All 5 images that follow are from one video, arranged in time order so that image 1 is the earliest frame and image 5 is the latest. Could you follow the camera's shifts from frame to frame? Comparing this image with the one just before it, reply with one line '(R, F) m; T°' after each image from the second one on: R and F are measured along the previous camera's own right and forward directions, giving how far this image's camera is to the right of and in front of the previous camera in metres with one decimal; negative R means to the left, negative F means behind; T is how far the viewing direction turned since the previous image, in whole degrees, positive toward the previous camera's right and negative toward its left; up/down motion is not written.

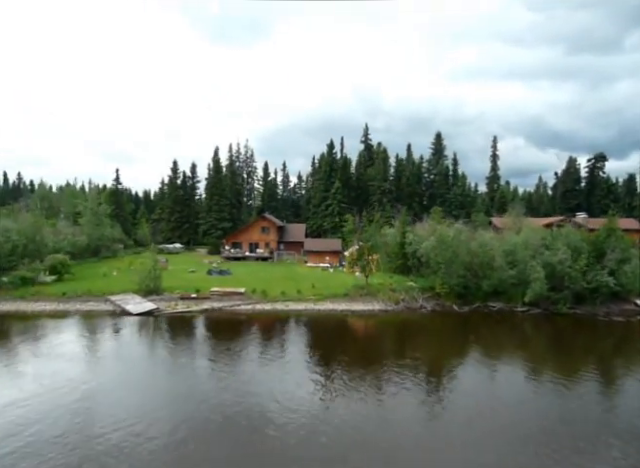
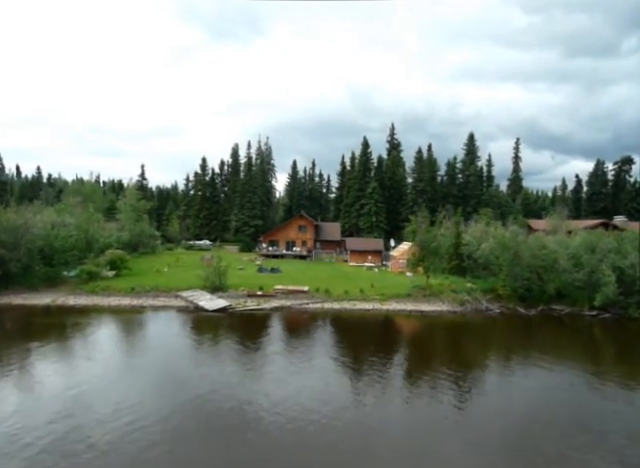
(-4.8, -0.3) m; 0°
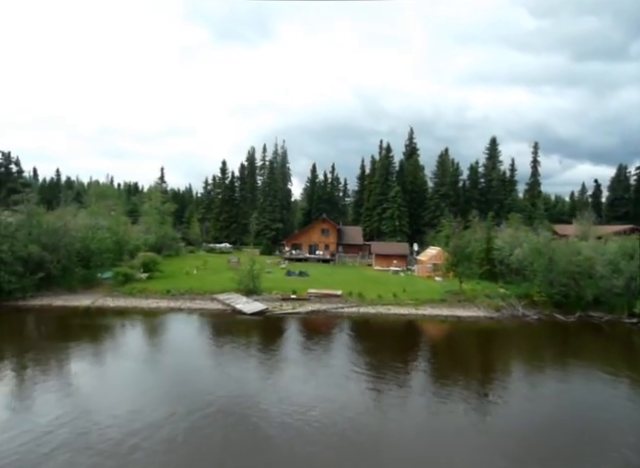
(-2.0, -0.1) m; -1°
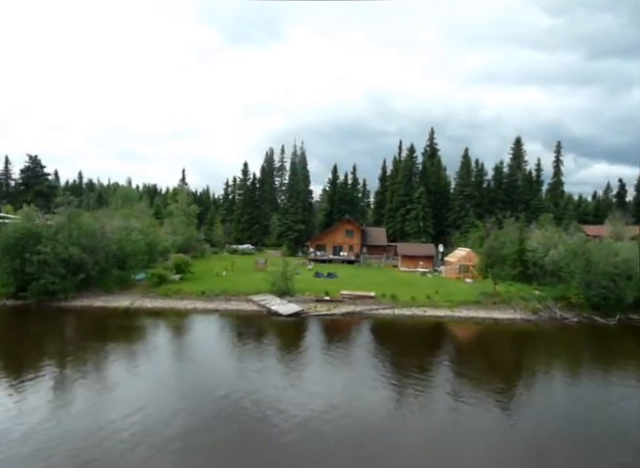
(-1.5, 0.0) m; -2°
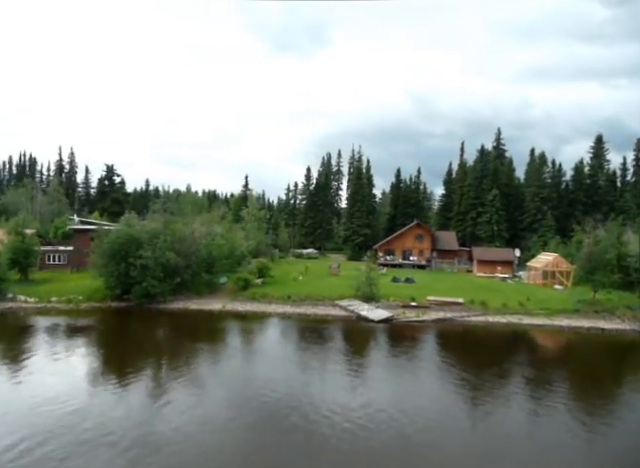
(-2.8, 0.0) m; -7°
